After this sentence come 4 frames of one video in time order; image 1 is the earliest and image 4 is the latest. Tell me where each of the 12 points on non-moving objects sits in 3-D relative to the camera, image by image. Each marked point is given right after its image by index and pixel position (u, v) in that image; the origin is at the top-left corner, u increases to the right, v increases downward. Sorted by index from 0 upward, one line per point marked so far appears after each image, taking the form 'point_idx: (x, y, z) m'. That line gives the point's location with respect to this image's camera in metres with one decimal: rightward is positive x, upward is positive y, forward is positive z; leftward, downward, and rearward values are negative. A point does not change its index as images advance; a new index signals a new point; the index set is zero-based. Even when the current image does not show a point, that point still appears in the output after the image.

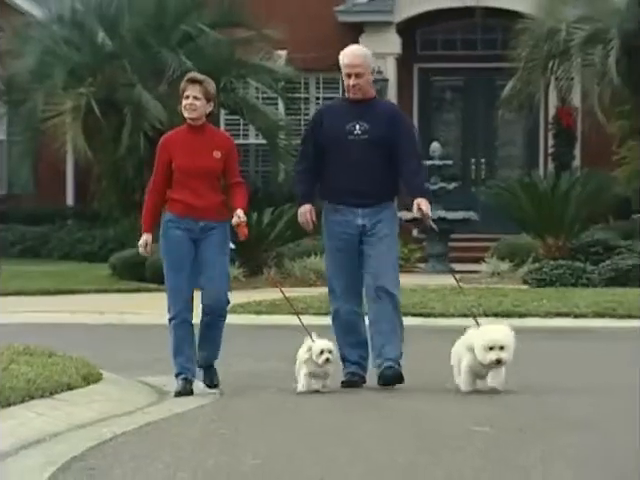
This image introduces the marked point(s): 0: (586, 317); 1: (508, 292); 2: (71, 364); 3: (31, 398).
0: (+2.3, -0.7, +12.0) m
1: (+1.8, -0.5, +13.2) m
2: (-2.0, -1.0, +10.6) m
3: (-2.1, -1.1, +9.3) m
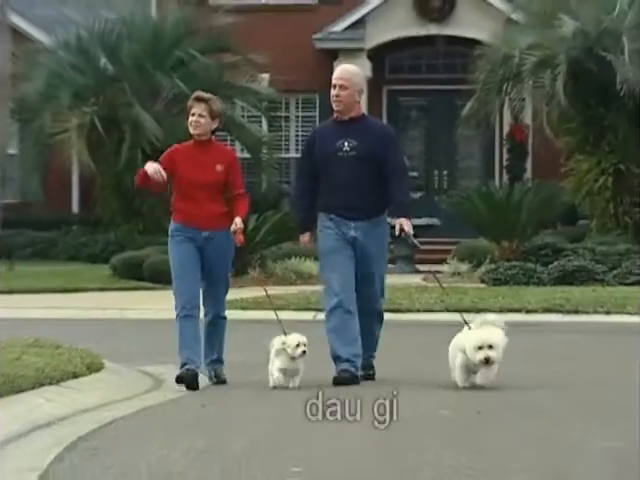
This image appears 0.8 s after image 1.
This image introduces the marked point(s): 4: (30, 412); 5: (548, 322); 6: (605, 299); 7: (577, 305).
0: (+2.1, -0.7, +13.3) m
1: (+1.6, -0.5, +14.5) m
2: (-2.2, -1.0, +11.9) m
3: (-2.3, -1.2, +10.6) m
4: (-2.1, -1.3, +9.6) m
5: (+2.2, -0.8, +12.9) m
6: (+2.9, -0.6, +13.4) m
7: (+2.5, -0.7, +13.4) m
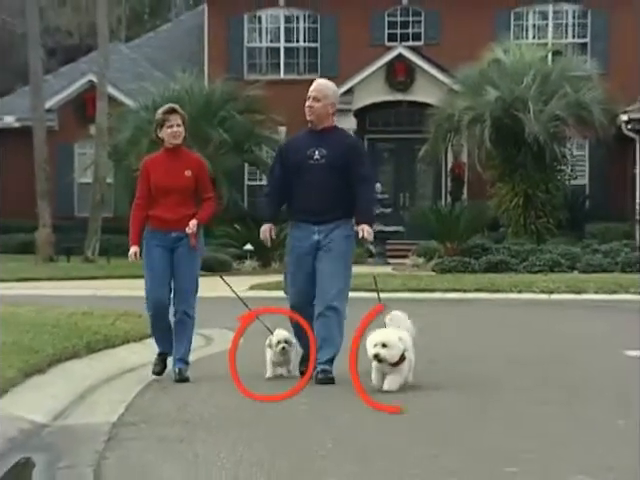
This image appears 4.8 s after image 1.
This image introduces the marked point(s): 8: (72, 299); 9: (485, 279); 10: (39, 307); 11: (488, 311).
0: (+2.1, -0.7, +18.7) m
1: (+1.6, -0.6, +20.0) m
2: (-2.2, -1.1, +17.4) m
3: (-2.3, -1.2, +16.2) m
4: (-2.2, -1.3, +15.2) m
5: (+2.2, -0.8, +18.4) m
6: (+2.9, -0.7, +18.9) m
7: (+2.6, -0.7, +18.8) m
8: (-3.4, -0.8, +18.1) m
9: (+2.5, -0.6, +19.6) m
10: (-3.7, -0.9, +17.8) m
11: (+2.3, -0.9, +17.6) m
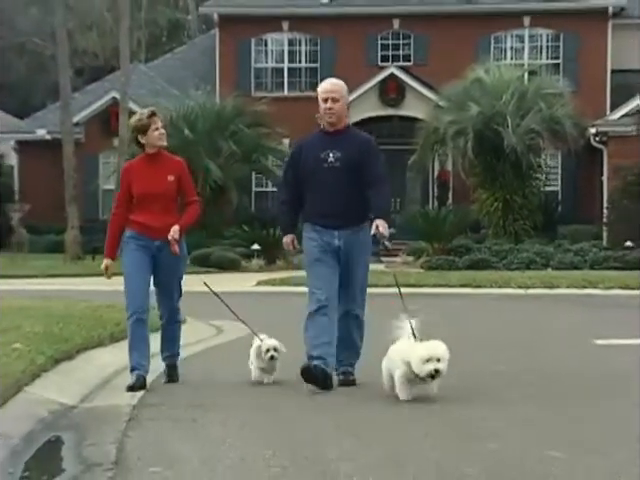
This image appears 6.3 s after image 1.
0: (+2.1, -0.7, +20.7) m
1: (+1.6, -0.6, +22.0) m
2: (-2.2, -1.1, +19.4) m
3: (-2.3, -1.2, +18.2) m
4: (-2.2, -1.3, +17.2) m
5: (+2.2, -0.8, +20.4) m
6: (+2.9, -0.7, +20.9) m
7: (+2.6, -0.7, +20.8) m
8: (-3.4, -0.8, +20.1) m
9: (+2.5, -0.6, +21.6) m
10: (-3.8, -0.9, +19.9) m
11: (+2.3, -0.9, +19.5) m
